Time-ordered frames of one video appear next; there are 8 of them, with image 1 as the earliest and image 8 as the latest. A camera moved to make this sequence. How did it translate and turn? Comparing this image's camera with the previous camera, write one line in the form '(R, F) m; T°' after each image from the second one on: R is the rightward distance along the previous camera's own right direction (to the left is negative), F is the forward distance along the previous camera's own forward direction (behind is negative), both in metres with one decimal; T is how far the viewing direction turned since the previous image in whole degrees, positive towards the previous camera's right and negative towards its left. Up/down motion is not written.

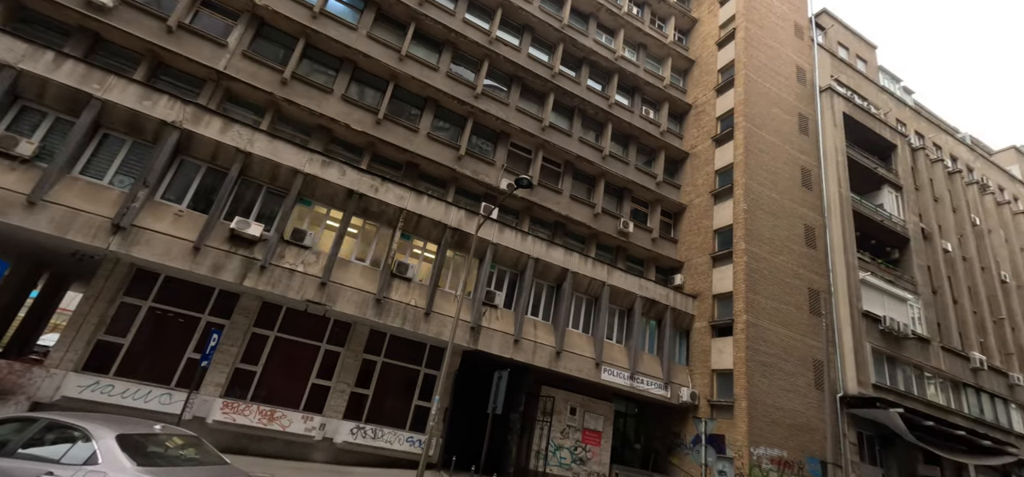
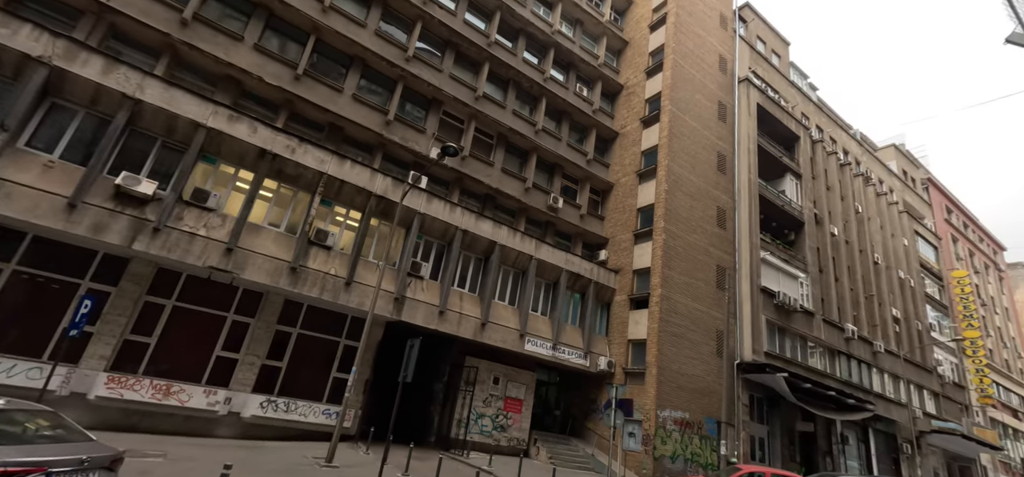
(+0.3, +0.1) m; +8°
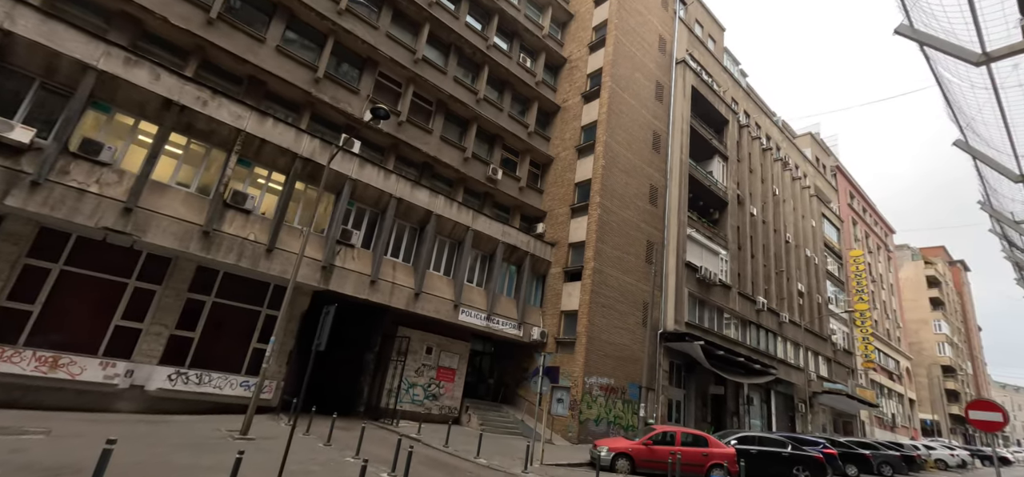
(+0.3, +0.1) m; +7°
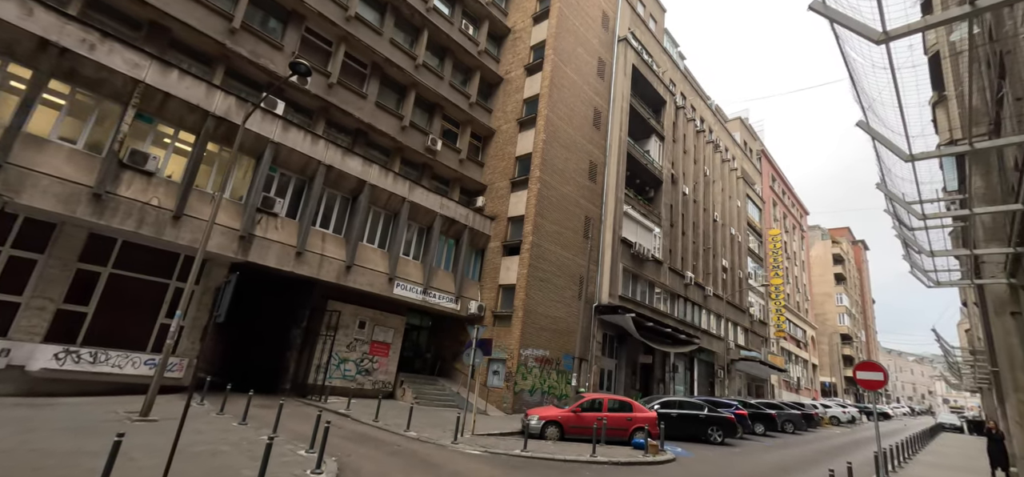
(+0.3, +0.2) m; +7°
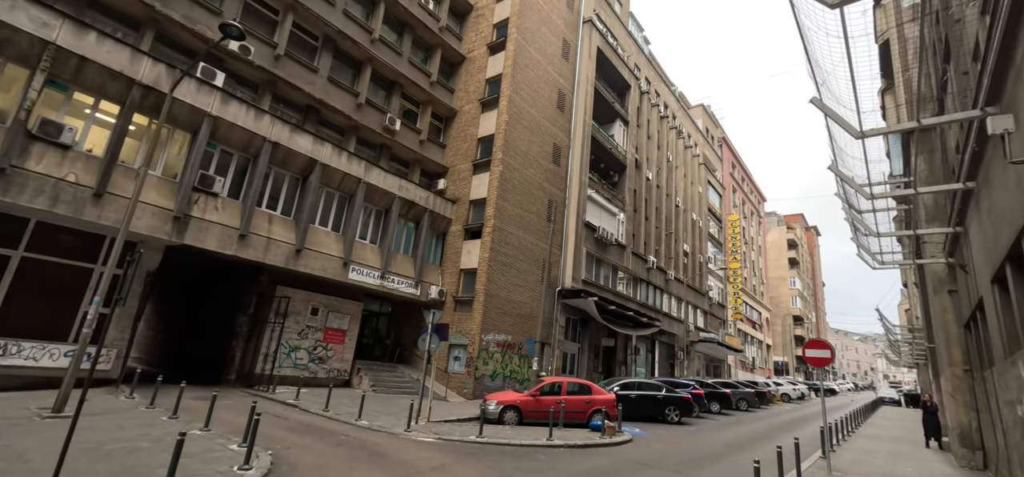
(+0.3, +0.4) m; +4°
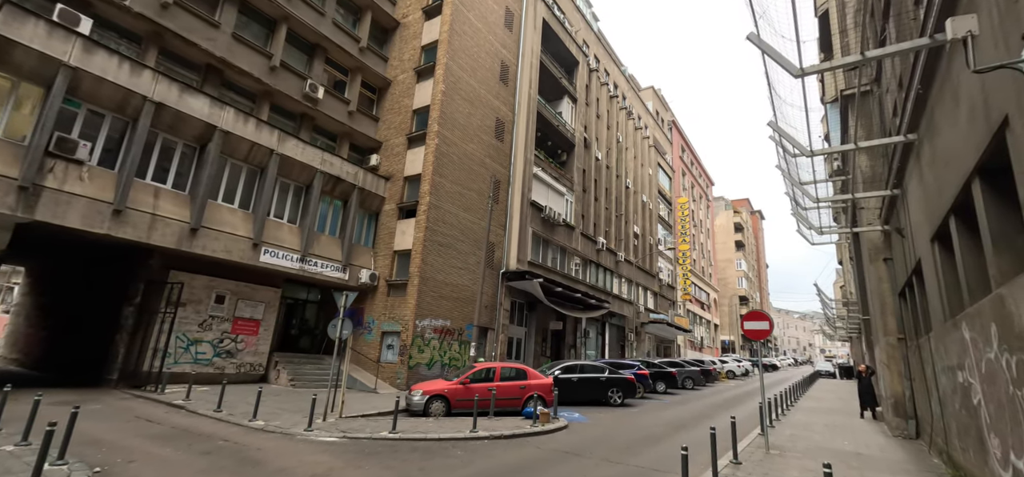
(+1.0, +1.2) m; +5°
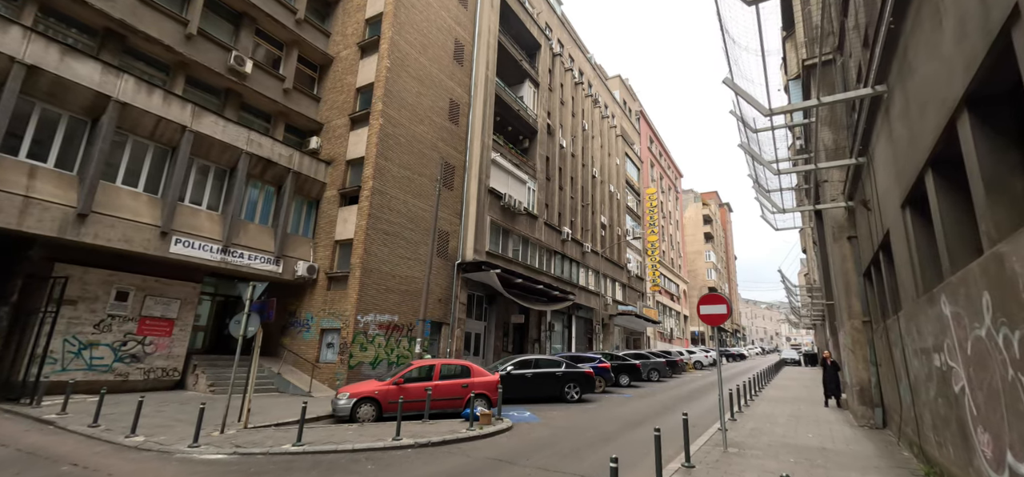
(+1.0, +1.3) m; +3°
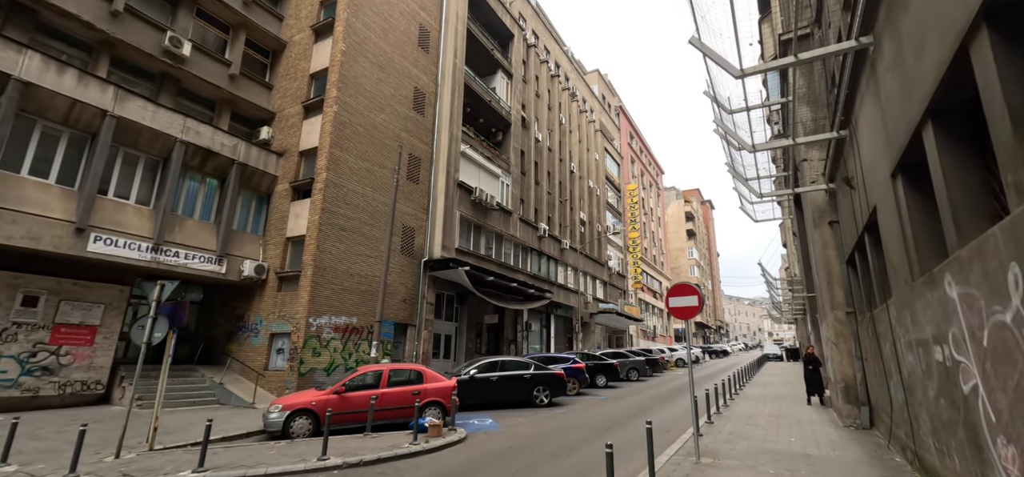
(+0.8, +1.1) m; +2°
